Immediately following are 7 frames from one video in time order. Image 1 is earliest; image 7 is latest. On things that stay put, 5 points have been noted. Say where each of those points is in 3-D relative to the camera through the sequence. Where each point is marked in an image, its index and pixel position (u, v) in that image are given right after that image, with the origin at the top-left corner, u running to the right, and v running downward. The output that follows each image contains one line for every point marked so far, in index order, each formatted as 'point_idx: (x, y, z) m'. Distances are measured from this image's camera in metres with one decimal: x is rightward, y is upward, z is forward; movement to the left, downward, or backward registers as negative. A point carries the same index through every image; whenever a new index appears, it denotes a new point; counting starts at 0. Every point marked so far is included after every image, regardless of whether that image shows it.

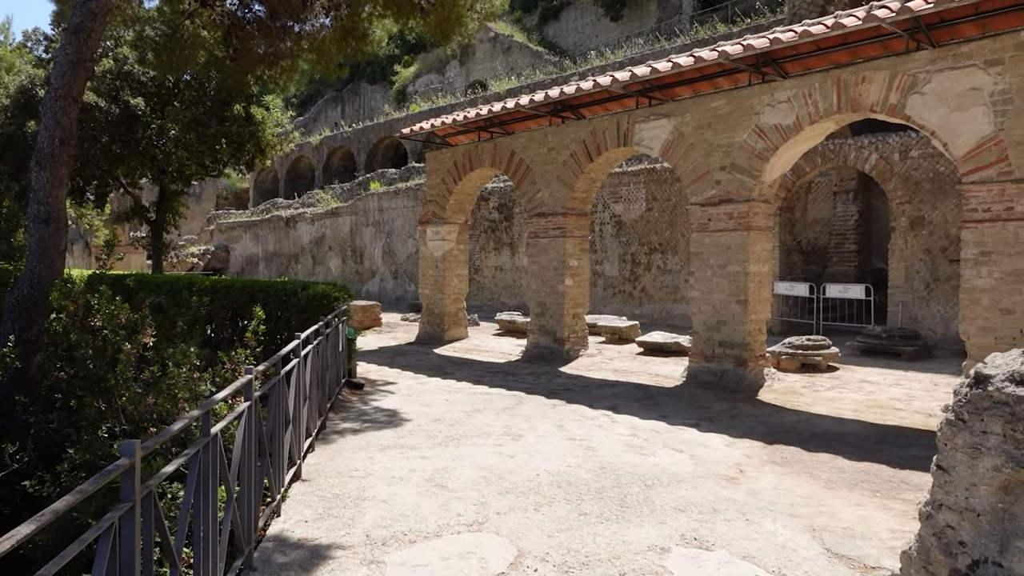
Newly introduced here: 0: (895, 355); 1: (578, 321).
0: (+5.2, -0.9, +9.8) m
1: (+0.9, -0.5, +10.4) m
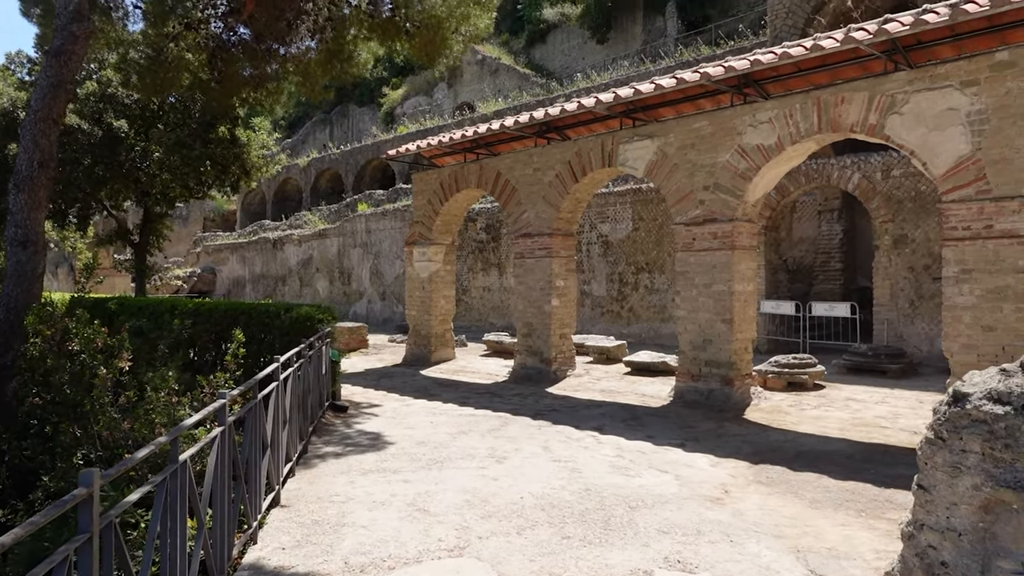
0: (+5.0, -1.2, +9.8) m
1: (+0.8, -0.8, +10.4) m
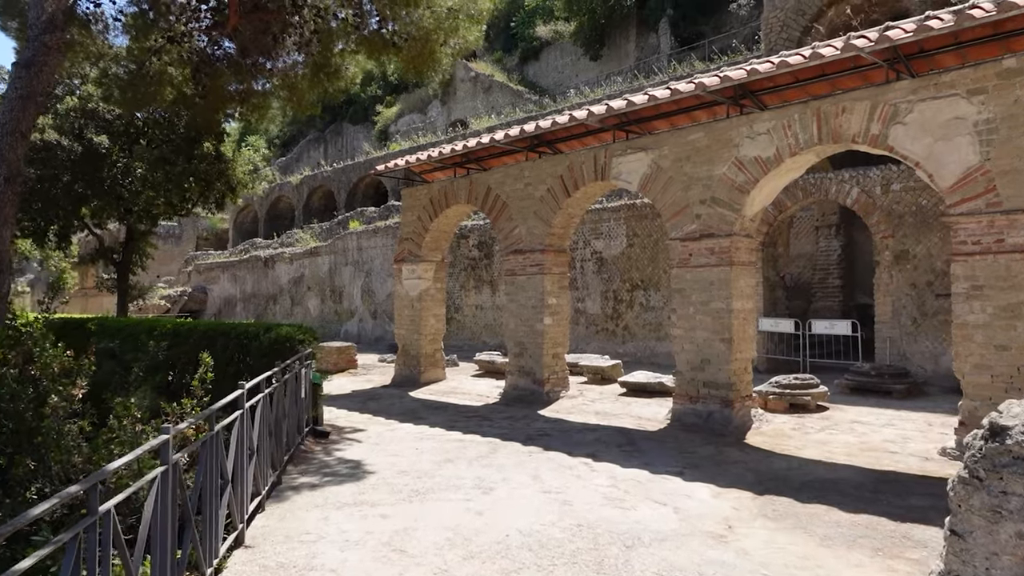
0: (+4.9, -1.4, +9.5) m
1: (+0.6, -1.0, +10.0) m
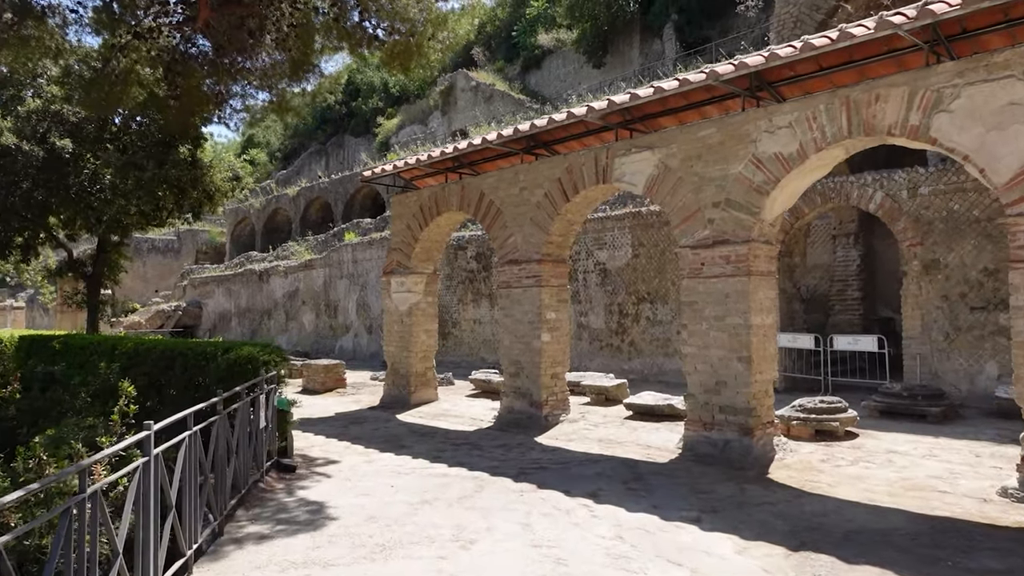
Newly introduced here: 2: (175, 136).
0: (+4.8, -1.5, +8.6) m
1: (+0.6, -1.2, +9.1) m
2: (-5.1, +2.3, +10.9) m
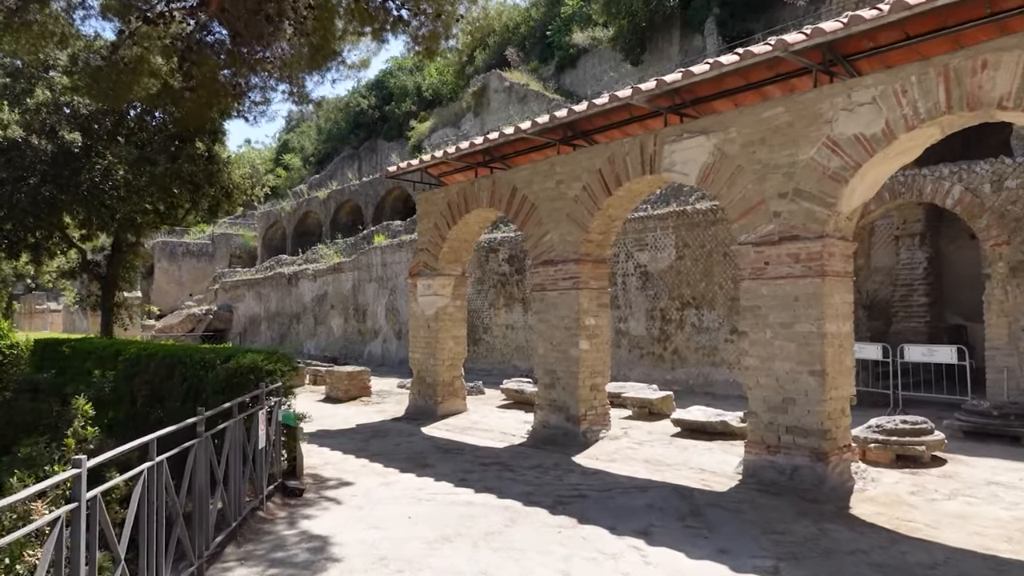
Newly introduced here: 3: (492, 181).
0: (+5.2, -1.6, +7.5) m
1: (+1.0, -1.2, +8.3) m
2: (-4.6, +2.3, +10.4) m
3: (-0.3, +1.4, +9.5) m
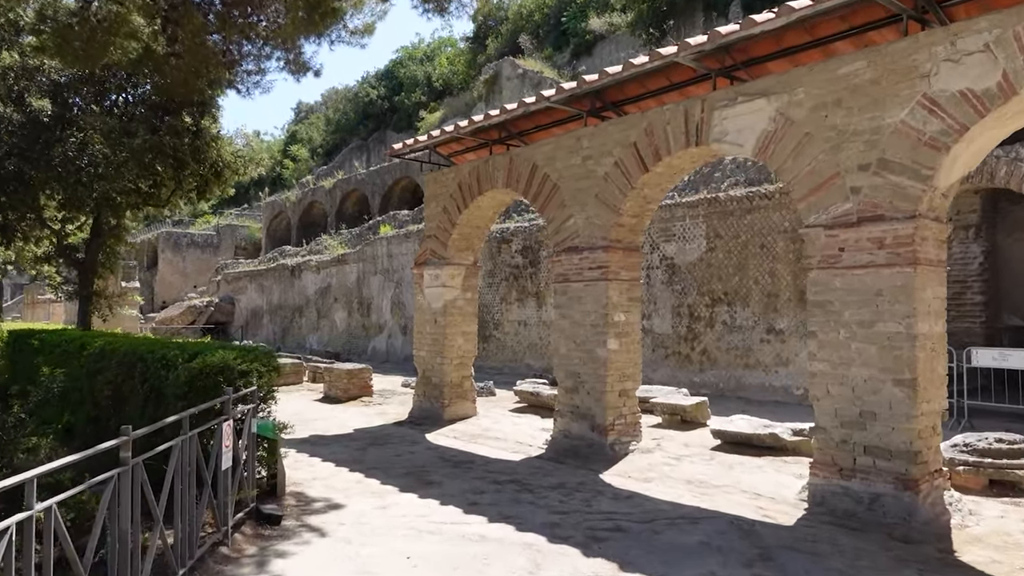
0: (+5.3, -1.5, +6.5) m
1: (+1.1, -1.1, +7.2) m
2: (-4.4, +2.4, +9.4) m
3: (0.0, +1.5, +8.4) m
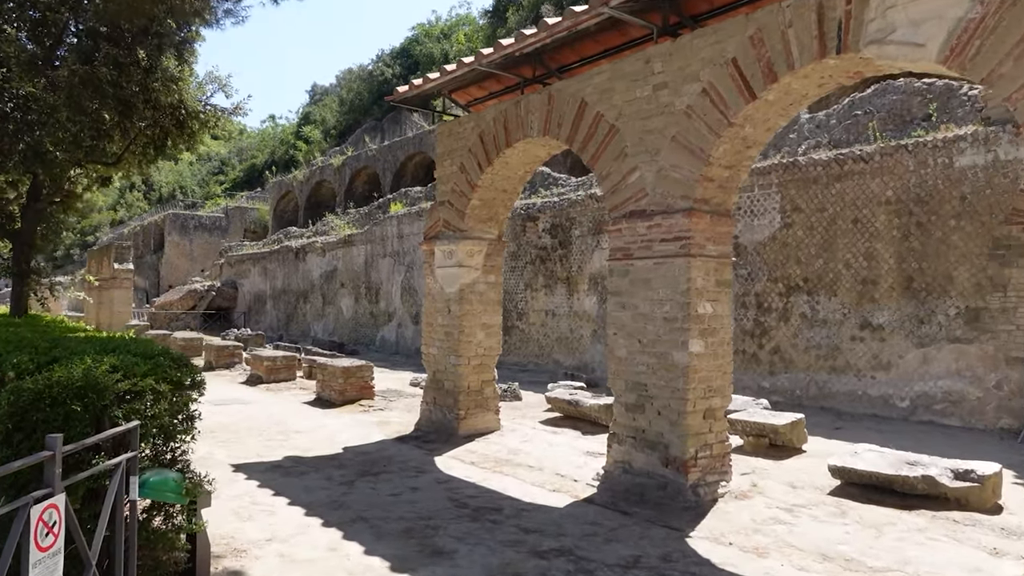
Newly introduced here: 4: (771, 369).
0: (+5.6, -1.4, +4.3) m
1: (+1.4, -1.0, +5.2) m
2: (-4.0, +2.7, +7.4) m
3: (+0.3, +1.7, +6.4) m
4: (+3.4, -1.0, +9.5) m
